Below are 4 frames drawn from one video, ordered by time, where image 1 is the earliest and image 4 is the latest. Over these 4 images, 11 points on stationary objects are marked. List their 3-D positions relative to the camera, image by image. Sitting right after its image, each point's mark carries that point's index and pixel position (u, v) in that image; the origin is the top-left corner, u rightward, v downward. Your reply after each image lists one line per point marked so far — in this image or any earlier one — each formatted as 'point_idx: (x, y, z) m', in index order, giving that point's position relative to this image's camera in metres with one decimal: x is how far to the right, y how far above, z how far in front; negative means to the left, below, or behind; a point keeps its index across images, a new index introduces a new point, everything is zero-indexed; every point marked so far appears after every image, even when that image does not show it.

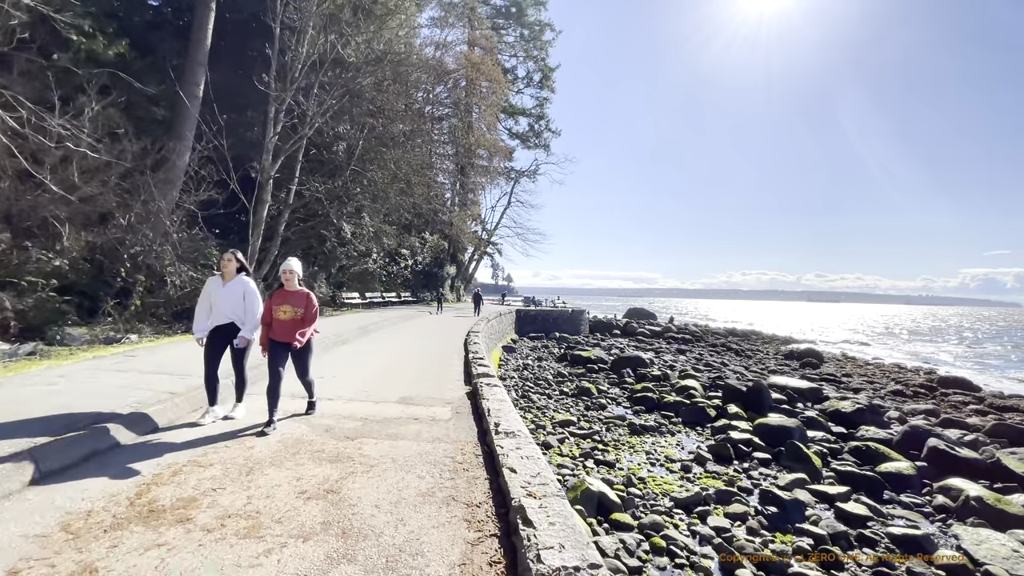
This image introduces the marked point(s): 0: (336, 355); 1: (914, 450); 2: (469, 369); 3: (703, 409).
0: (-3.5, -1.3, +9.6) m
1: (+8.4, -3.4, +9.9) m
2: (-0.7, -1.5, +8.5) m
3: (+5.0, -3.1, +12.3) m
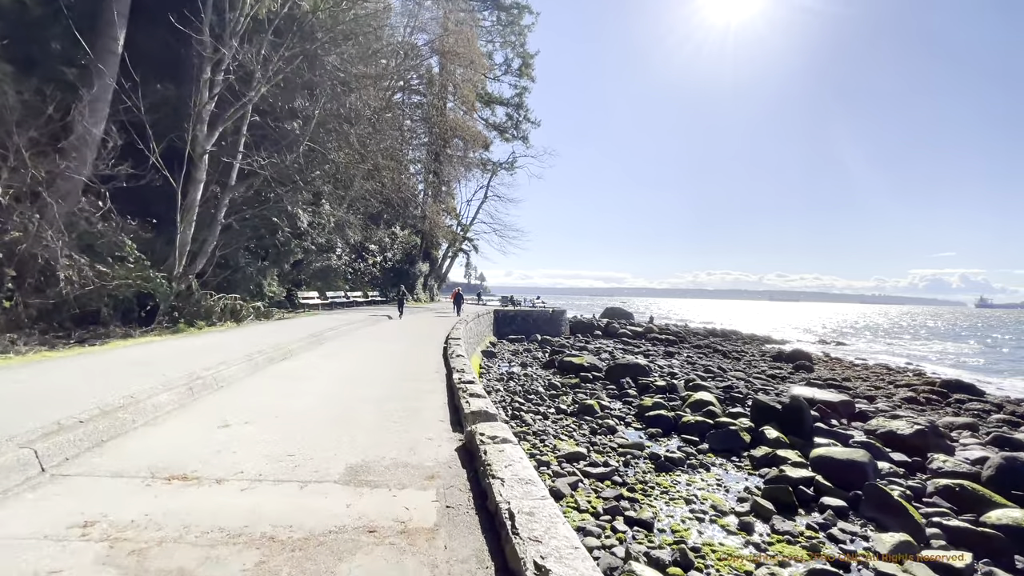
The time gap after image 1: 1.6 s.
0: (-3.5, -1.3, +6.9) m
1: (+8.3, -3.3, +7.9) m
2: (-0.7, -1.4, +6.0) m
3: (+4.8, -3.1, +10.1) m
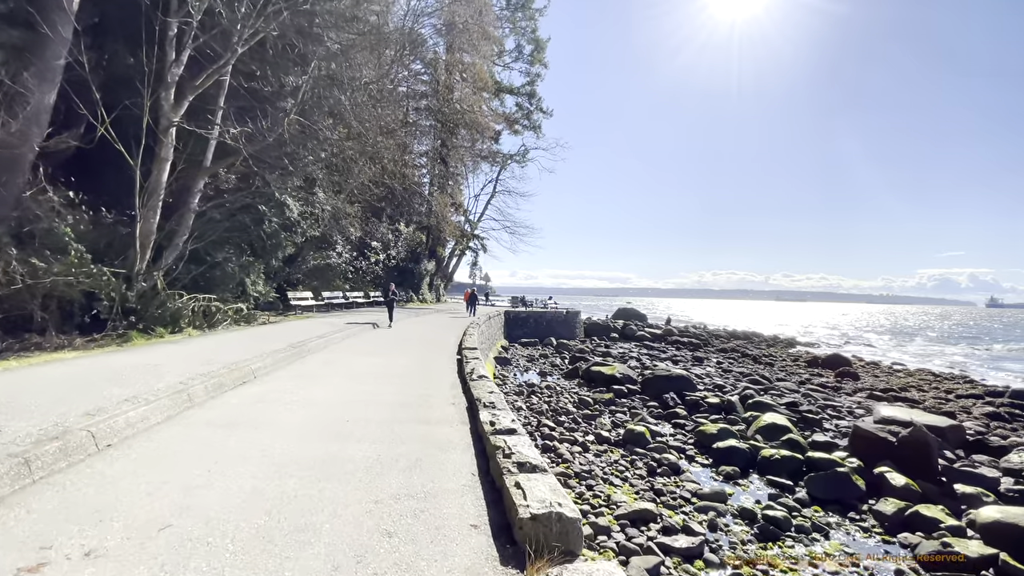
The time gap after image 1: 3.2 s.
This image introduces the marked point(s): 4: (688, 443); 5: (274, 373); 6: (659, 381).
0: (-3.0, -1.3, +4.5) m
1: (+8.9, -3.3, +5.4) m
2: (-0.1, -1.4, +3.6) m
3: (+5.4, -3.1, +7.7) m
4: (+3.7, -3.3, +10.1) m
5: (-3.5, -1.2, +7.0) m
6: (+4.5, -2.8, +14.5) m
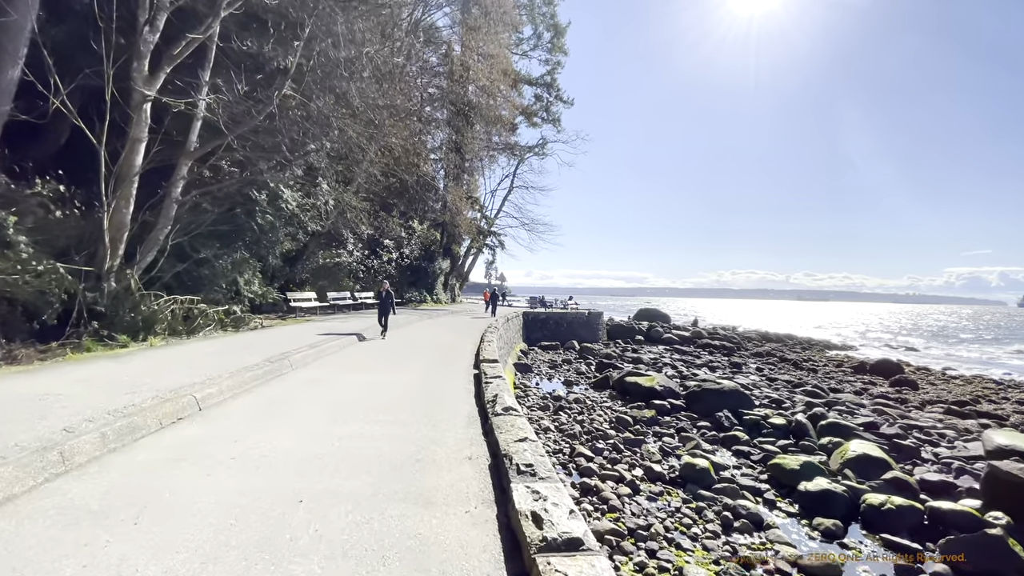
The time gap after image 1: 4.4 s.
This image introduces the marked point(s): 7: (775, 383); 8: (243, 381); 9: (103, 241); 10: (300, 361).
0: (-2.6, -1.3, +2.7) m
1: (+9.3, -3.3, +3.3) m
2: (+0.2, -1.4, +1.7) m
3: (+5.8, -3.1, +5.6) m
4: (+4.2, -3.3, +8.1) m
5: (-3.1, -1.2, +5.2) m
6: (+5.1, -2.8, +12.4) m
7: (+10.2, -3.7, +18.5) m
8: (-3.4, -1.2, +6.0) m
9: (-8.7, +1.0, +10.2) m
10: (-3.4, -1.2, +7.6) m
